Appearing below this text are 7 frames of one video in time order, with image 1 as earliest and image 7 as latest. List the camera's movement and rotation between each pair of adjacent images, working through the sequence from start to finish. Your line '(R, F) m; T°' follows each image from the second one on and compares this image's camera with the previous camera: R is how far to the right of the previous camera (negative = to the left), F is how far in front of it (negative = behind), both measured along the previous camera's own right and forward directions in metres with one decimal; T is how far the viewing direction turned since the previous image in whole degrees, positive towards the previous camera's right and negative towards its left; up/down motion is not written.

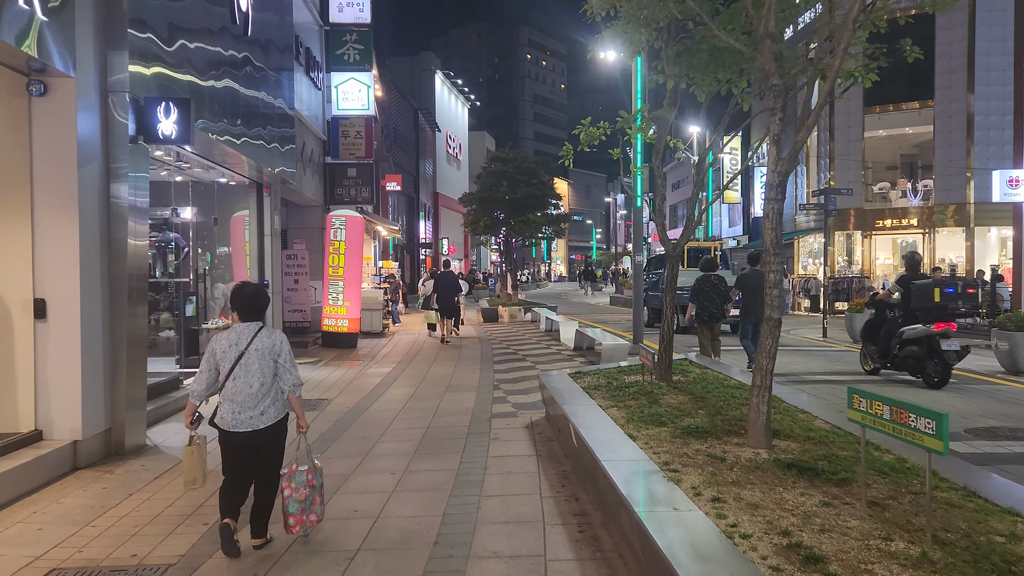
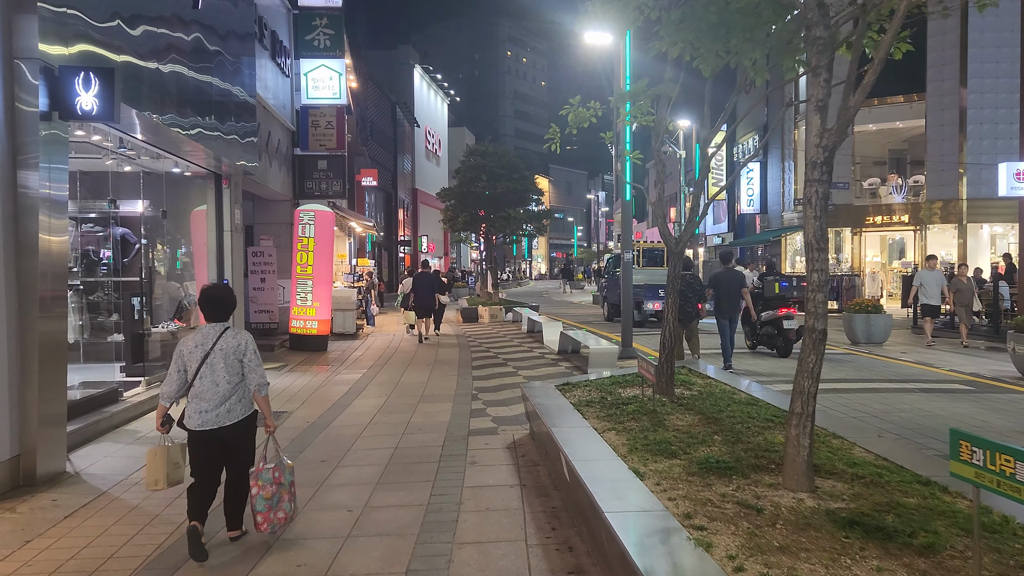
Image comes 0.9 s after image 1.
(0.0, +0.8) m; +1°
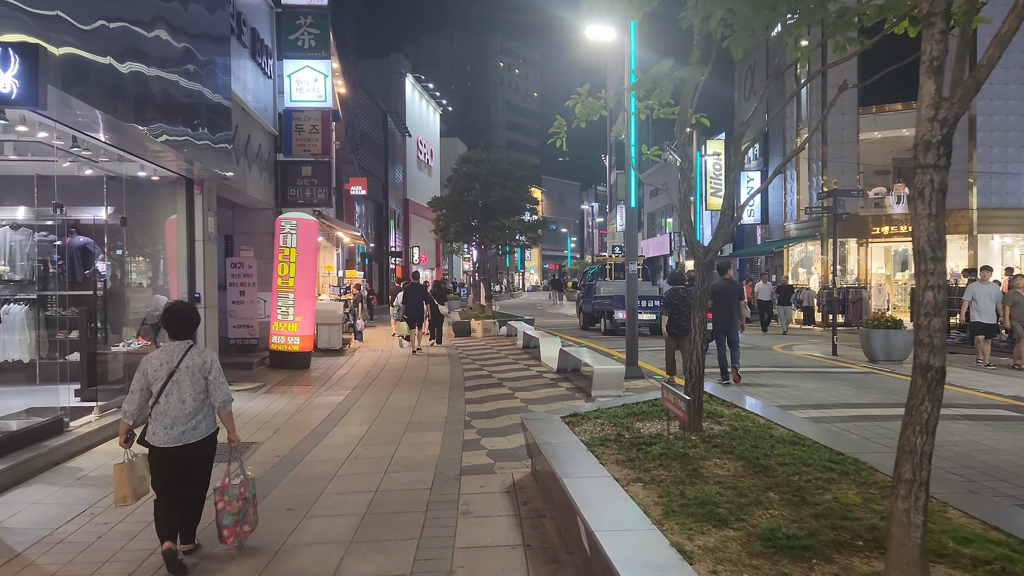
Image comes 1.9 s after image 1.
(0.0, +0.8) m; +1°
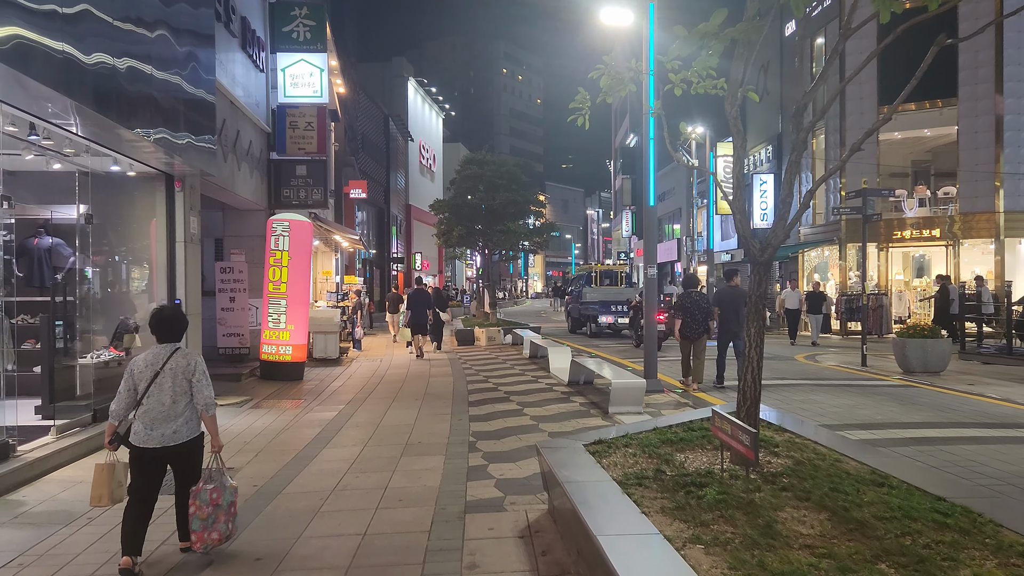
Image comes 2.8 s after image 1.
(-0.1, +0.8) m; 0°
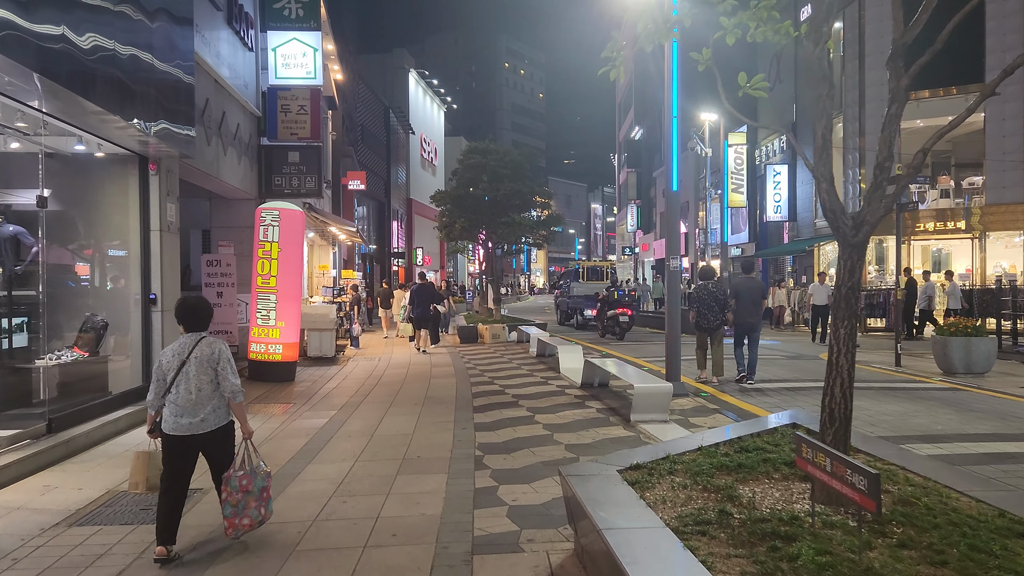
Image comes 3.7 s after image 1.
(-0.1, +0.8) m; 0°
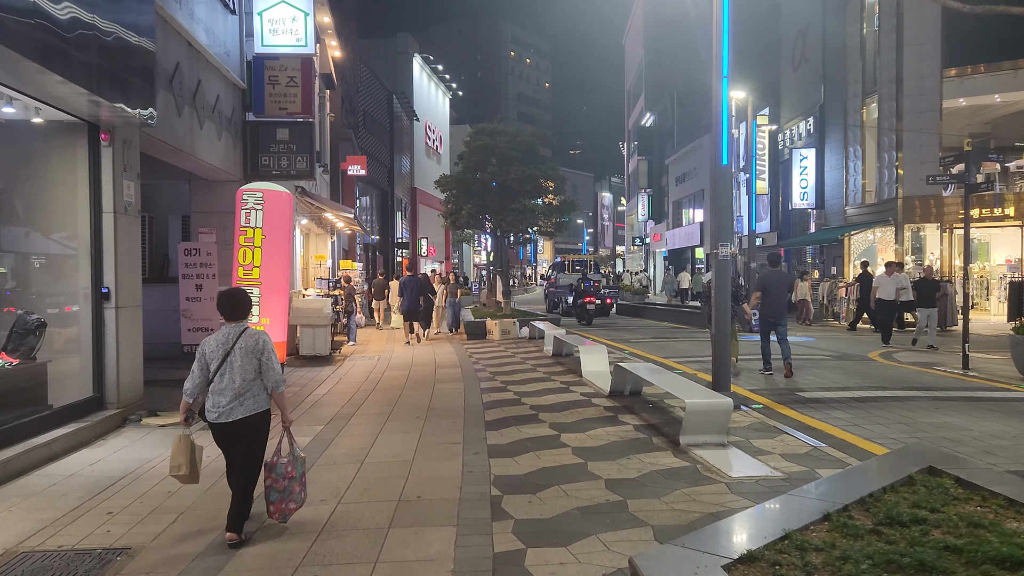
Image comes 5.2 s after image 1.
(-0.1, +1.3) m; 0°
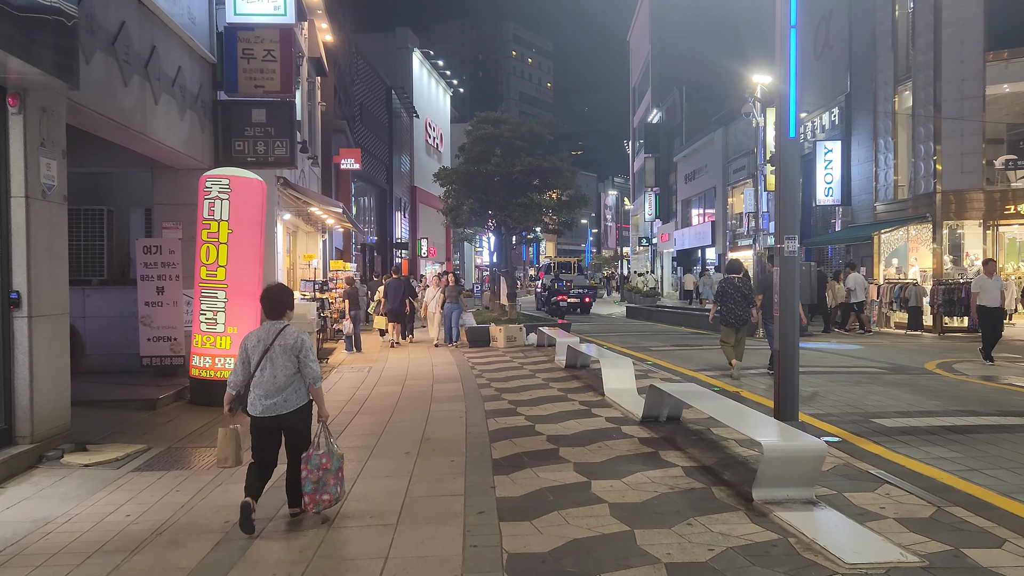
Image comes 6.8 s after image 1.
(-0.1, +1.4) m; 0°
